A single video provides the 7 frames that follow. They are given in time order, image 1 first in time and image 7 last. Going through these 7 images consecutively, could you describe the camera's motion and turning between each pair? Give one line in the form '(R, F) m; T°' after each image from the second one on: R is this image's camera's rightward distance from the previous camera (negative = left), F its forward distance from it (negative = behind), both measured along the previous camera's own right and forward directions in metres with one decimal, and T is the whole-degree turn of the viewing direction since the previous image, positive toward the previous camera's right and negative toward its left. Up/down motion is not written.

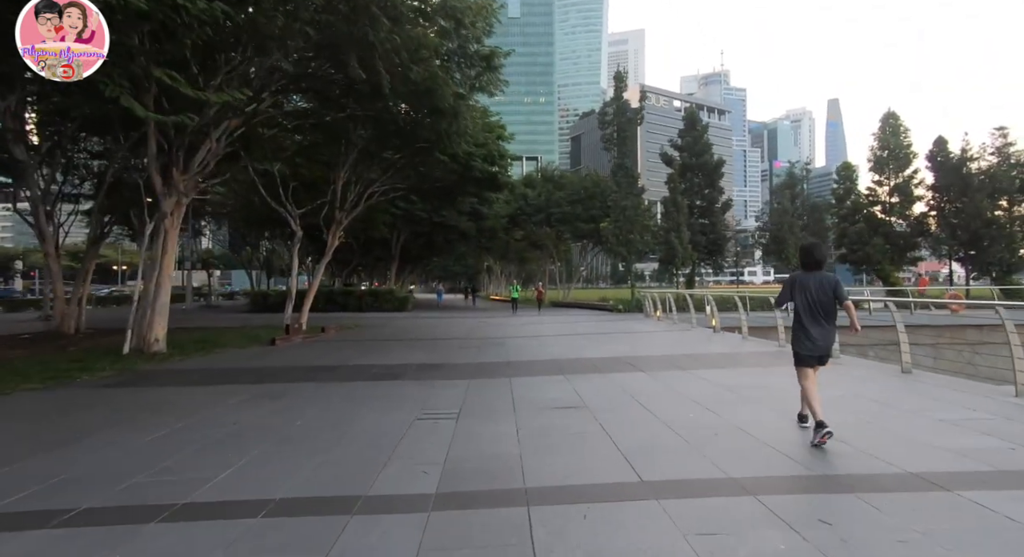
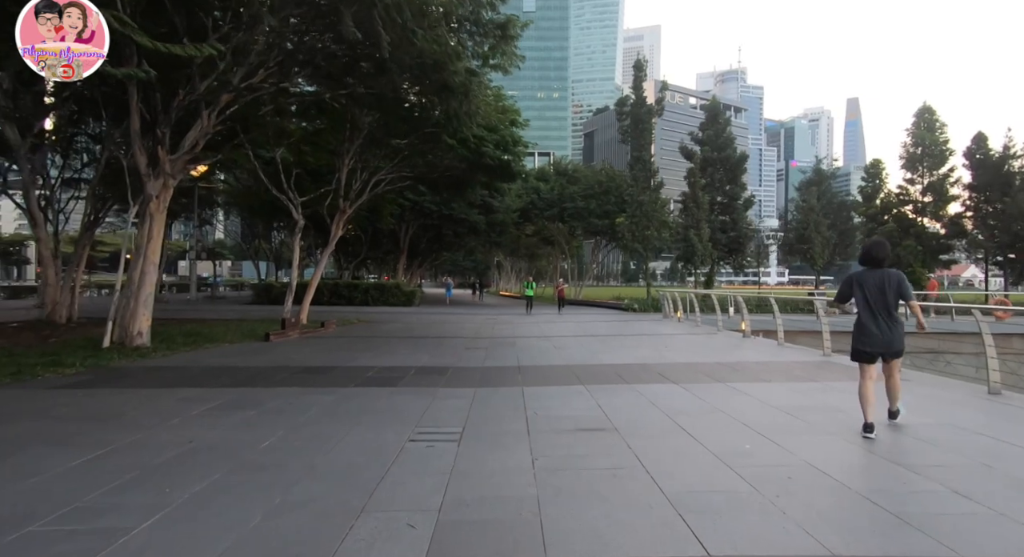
(-0.1, +1.2) m; -1°
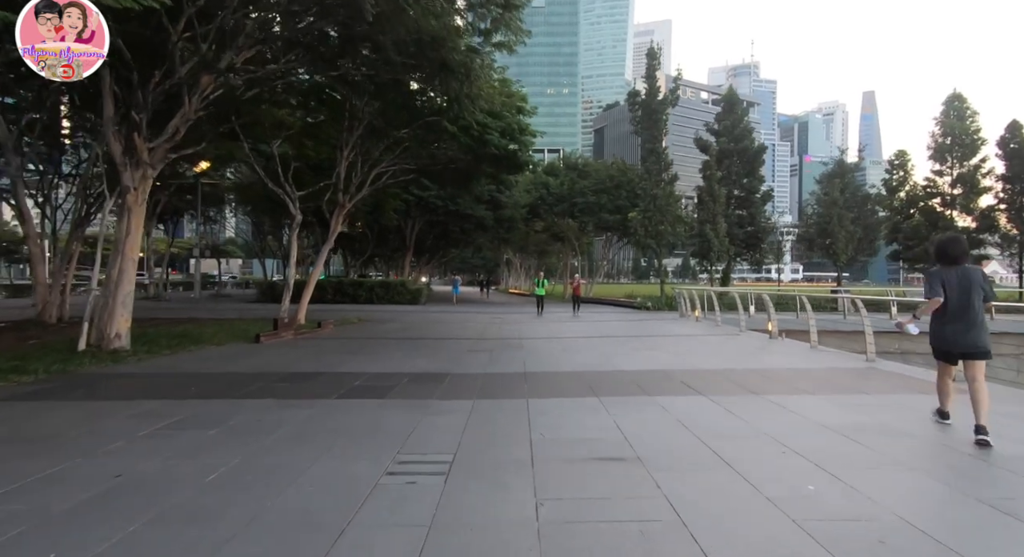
(+0.1, +1.0) m; -1°
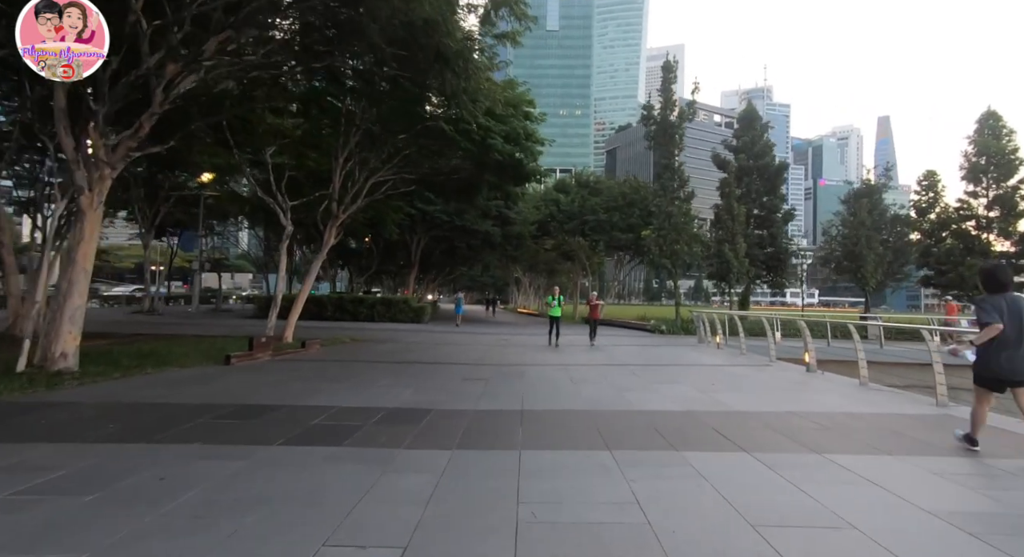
(+0.2, +1.5) m; -1°
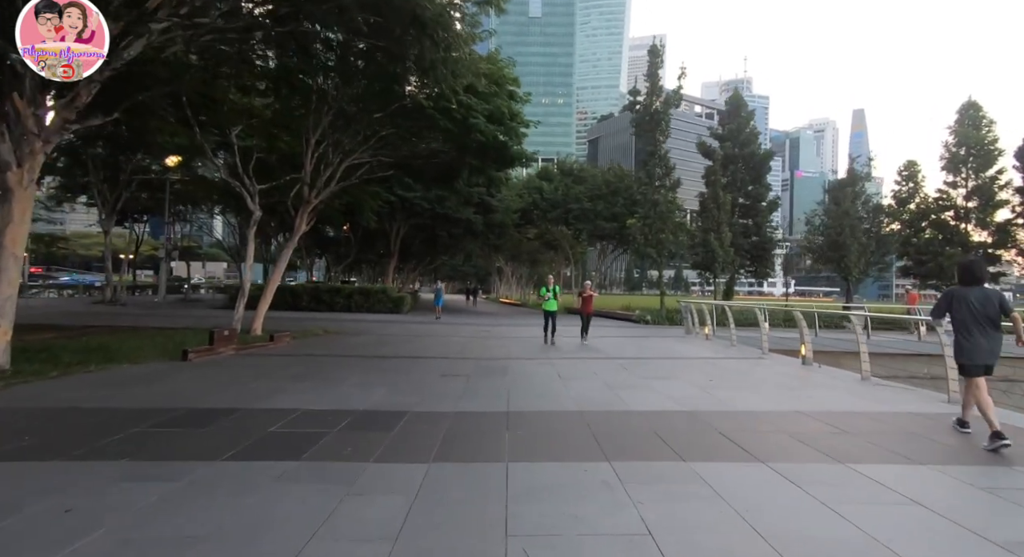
(0.0, +0.8) m; +2°
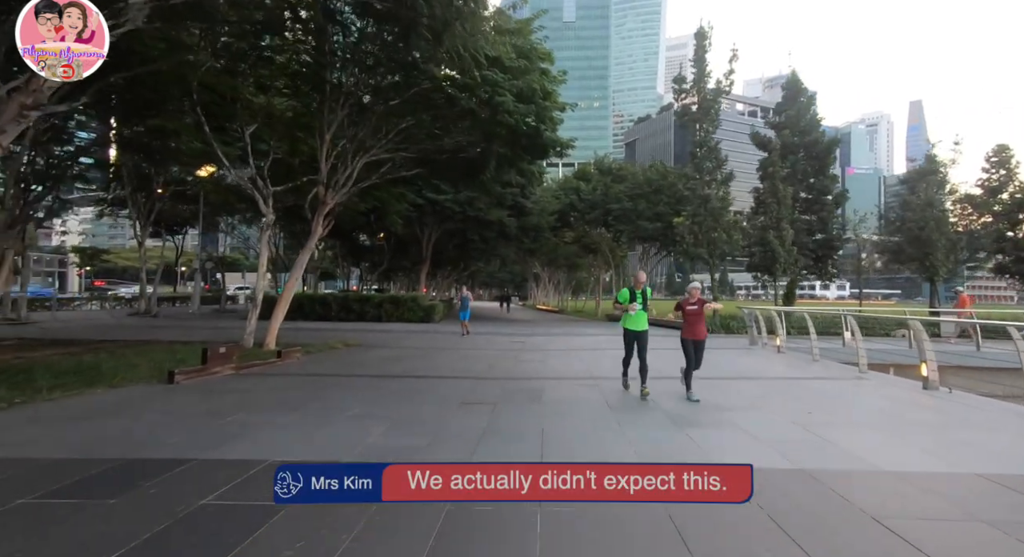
(0.0, +1.9) m; -4°
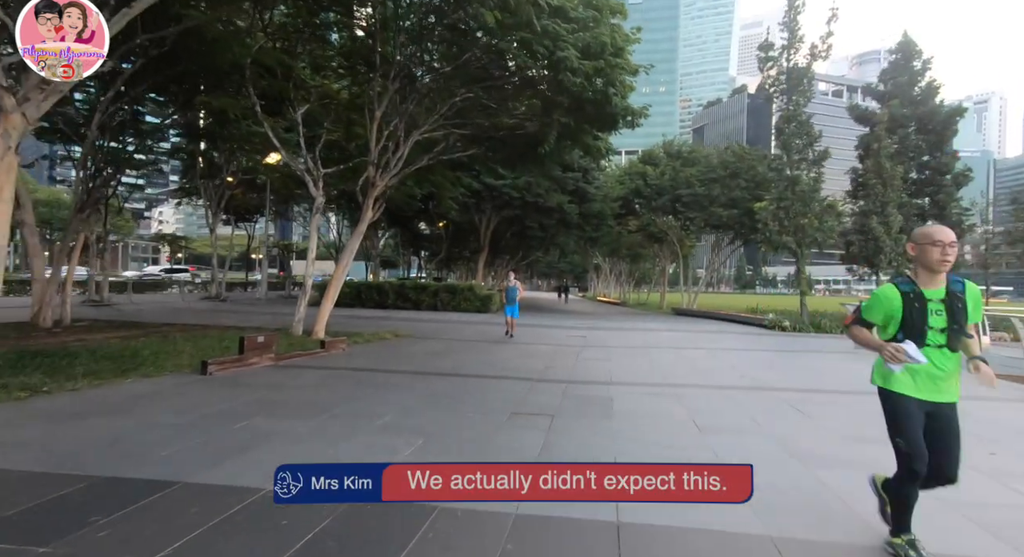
(0.0, +1.4) m; -6°
